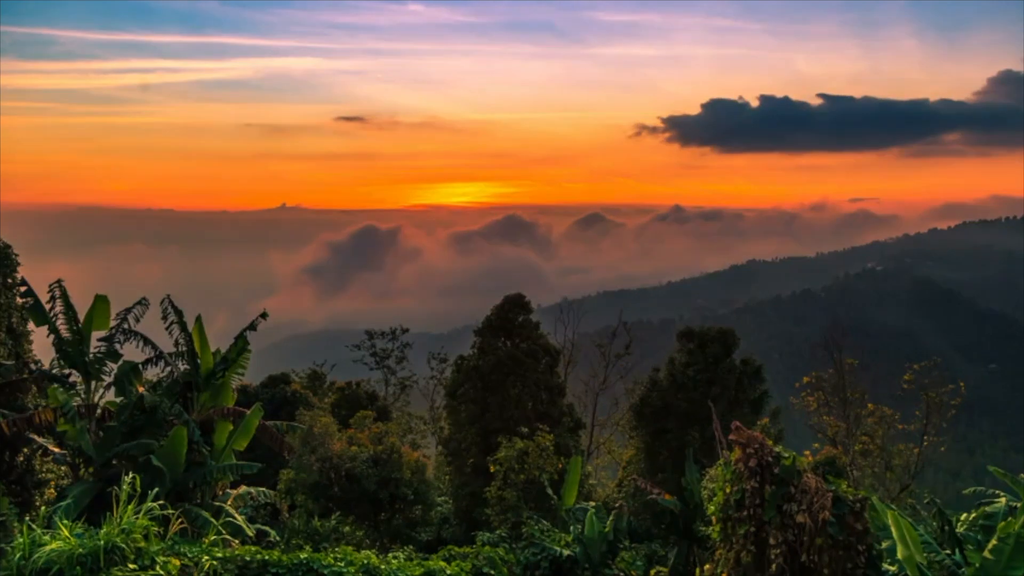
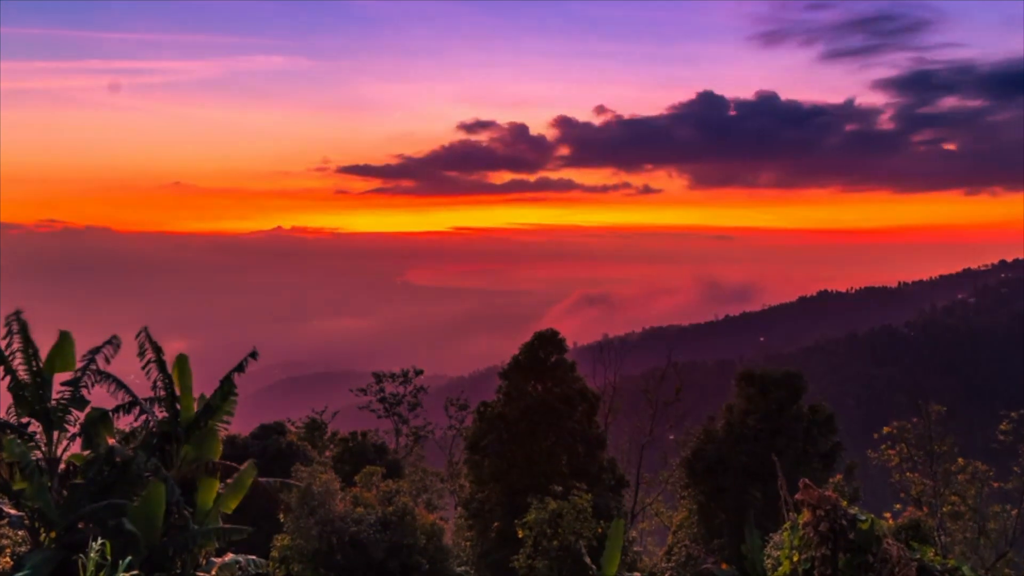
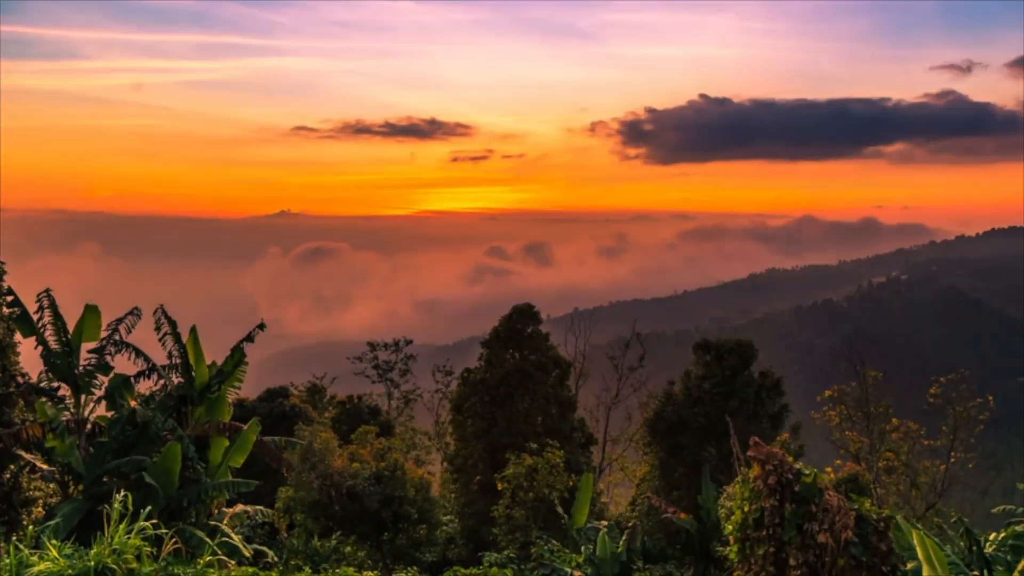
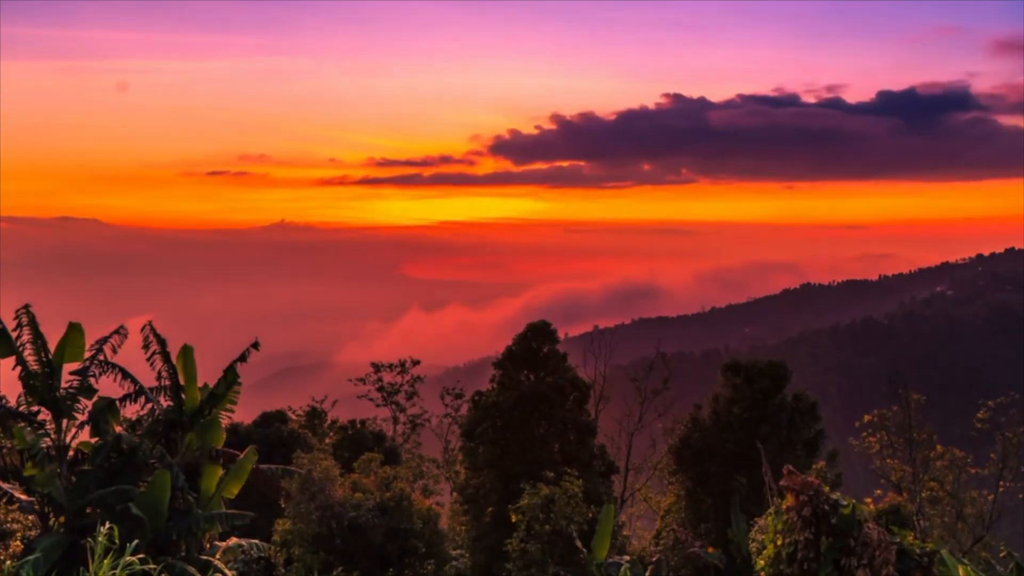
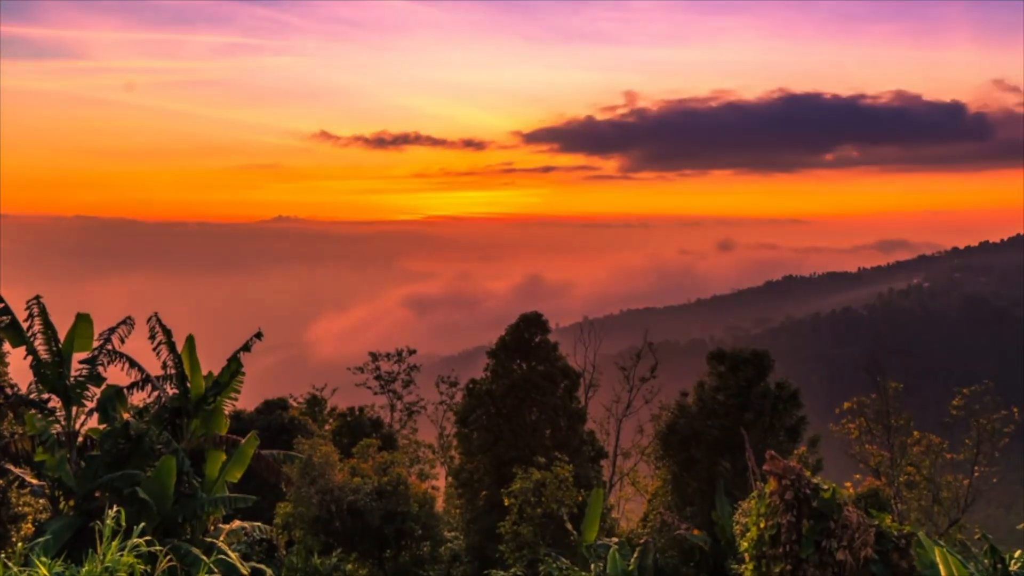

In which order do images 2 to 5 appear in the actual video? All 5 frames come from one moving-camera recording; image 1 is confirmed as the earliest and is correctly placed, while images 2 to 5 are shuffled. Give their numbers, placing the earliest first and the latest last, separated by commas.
3, 5, 4, 2
